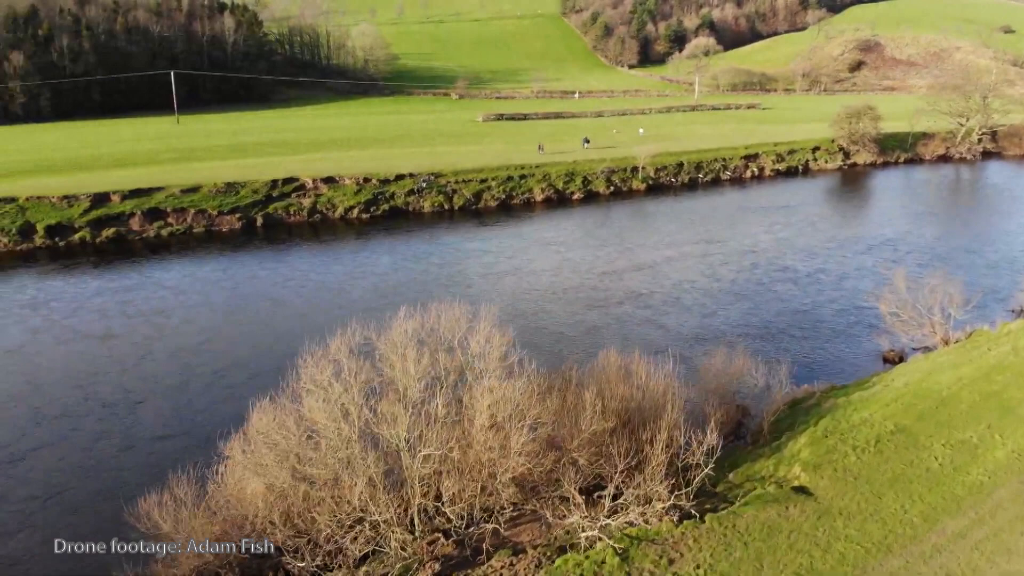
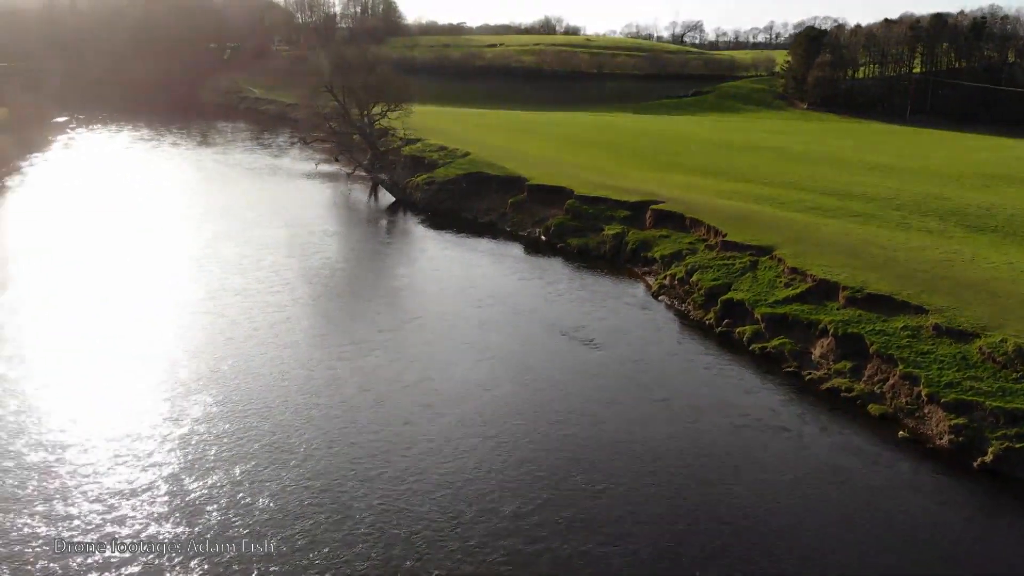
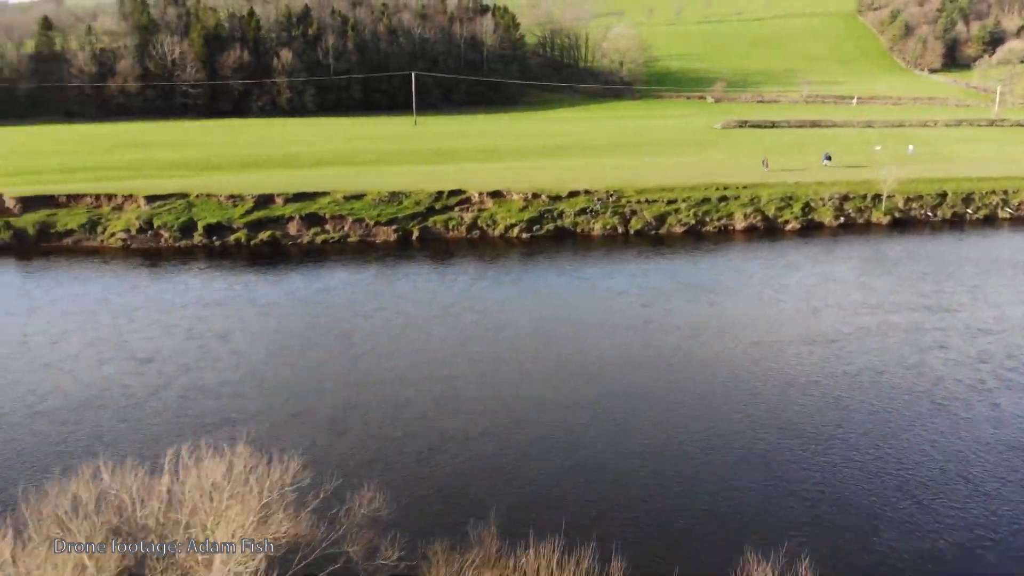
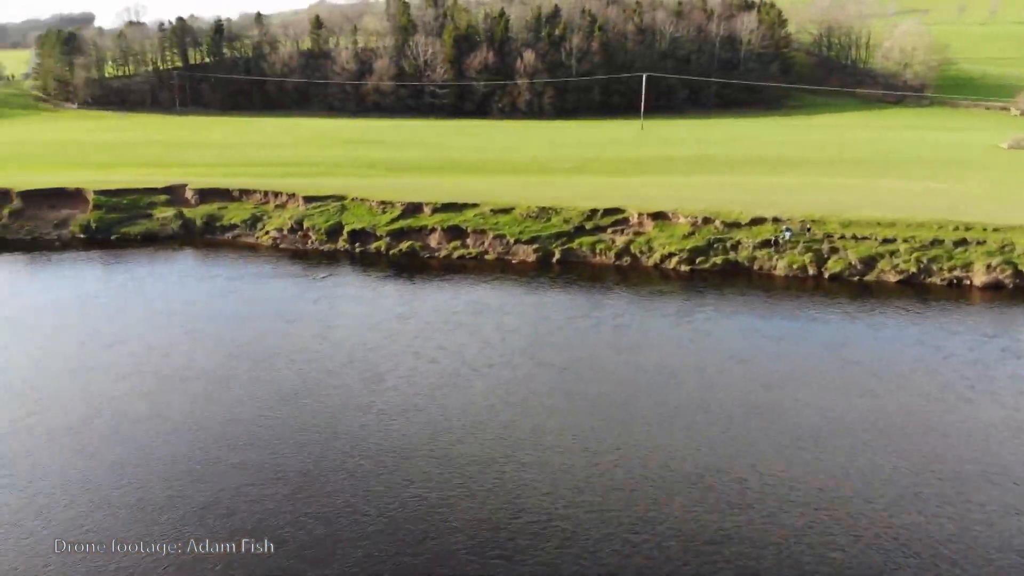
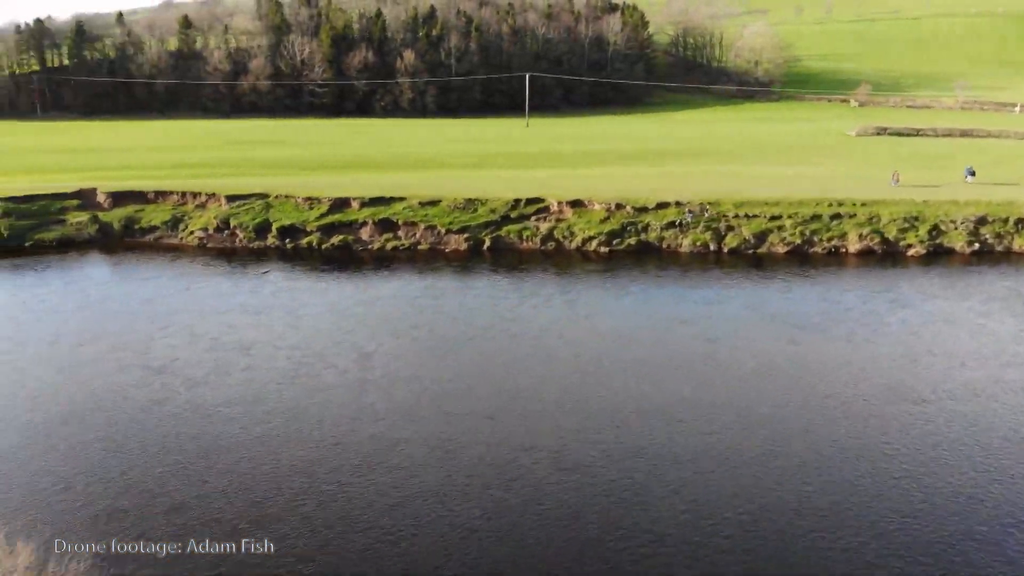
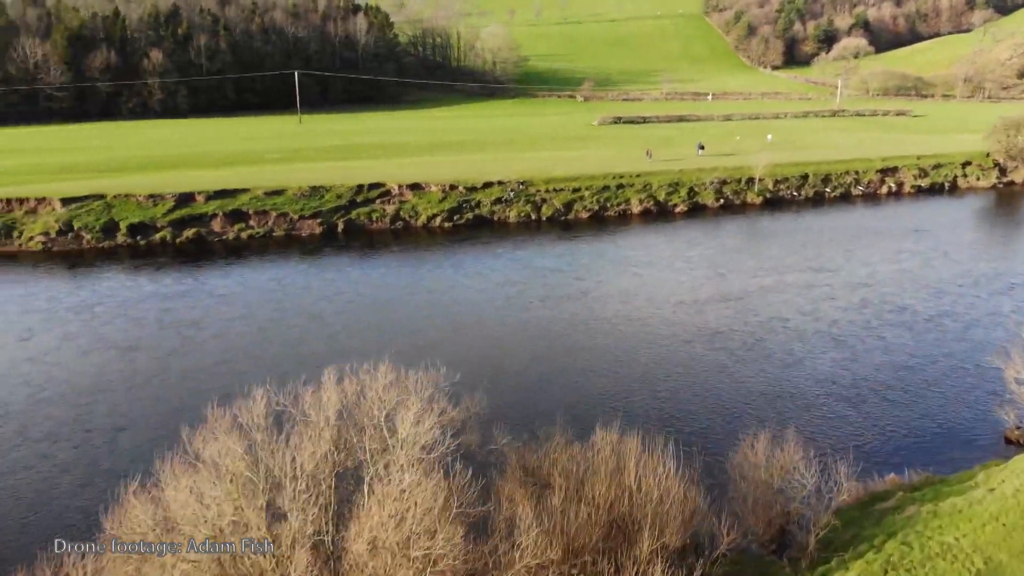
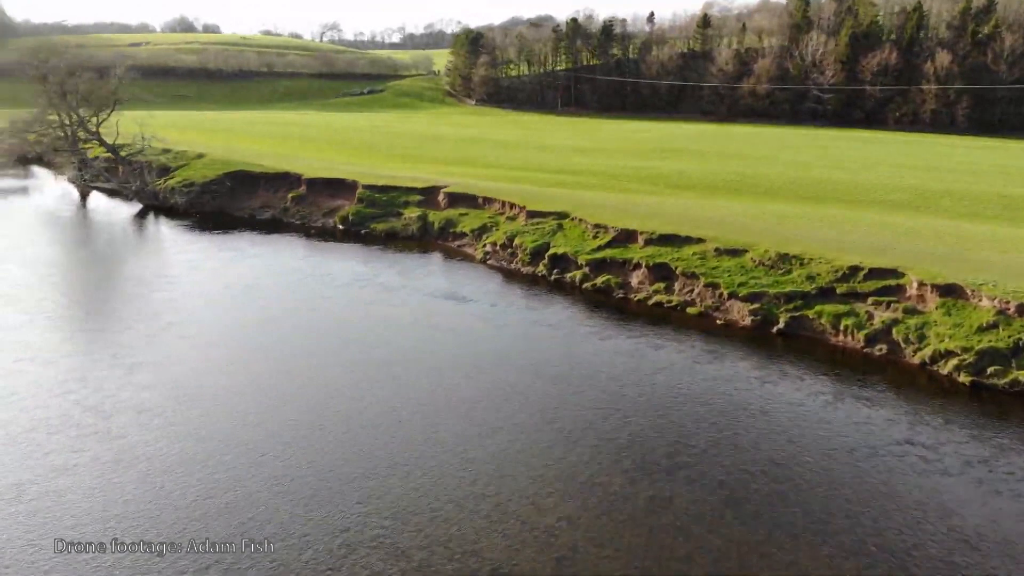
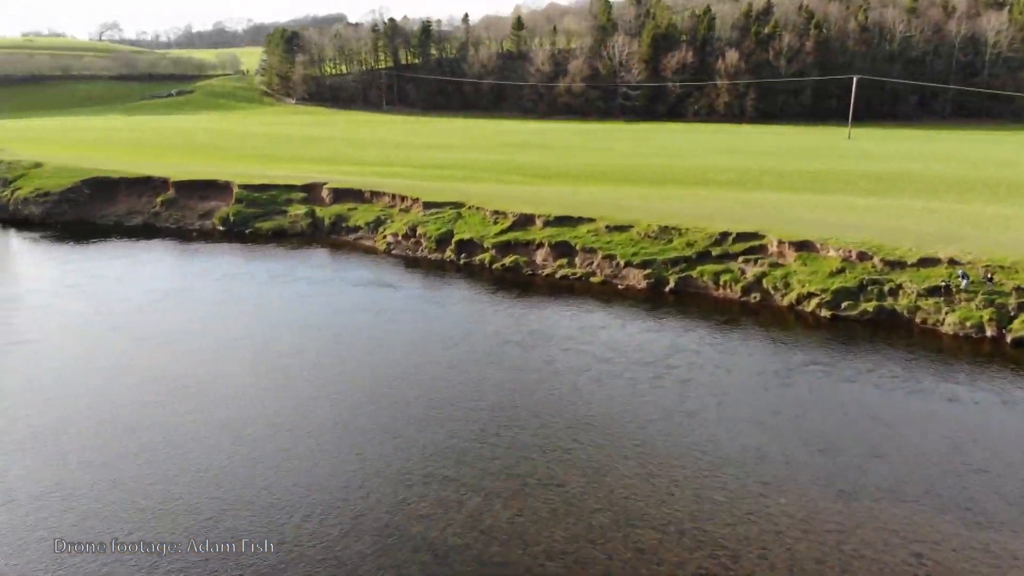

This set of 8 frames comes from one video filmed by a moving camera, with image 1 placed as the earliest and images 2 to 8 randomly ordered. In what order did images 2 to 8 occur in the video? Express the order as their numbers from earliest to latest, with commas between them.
6, 3, 5, 4, 8, 7, 2
